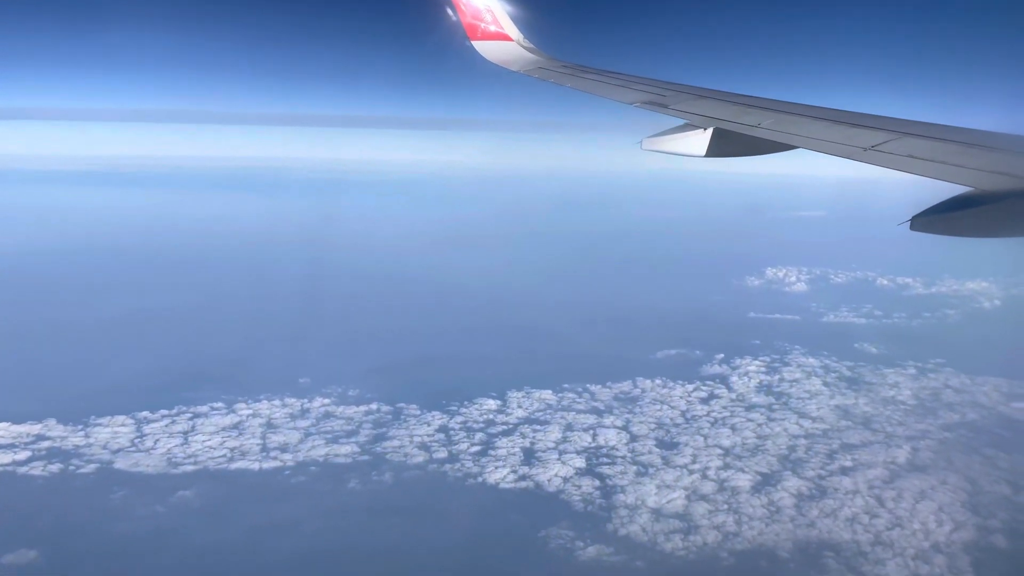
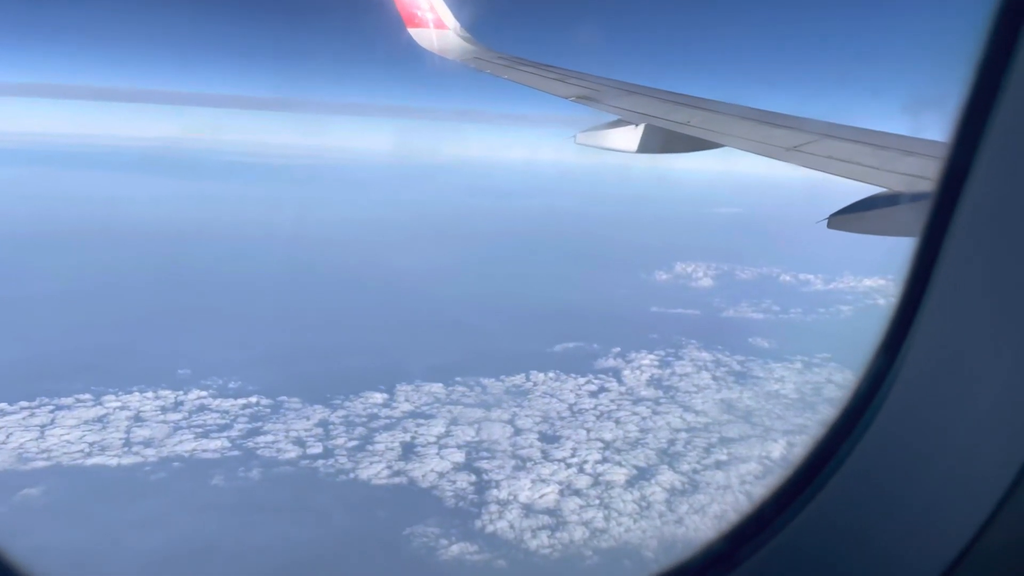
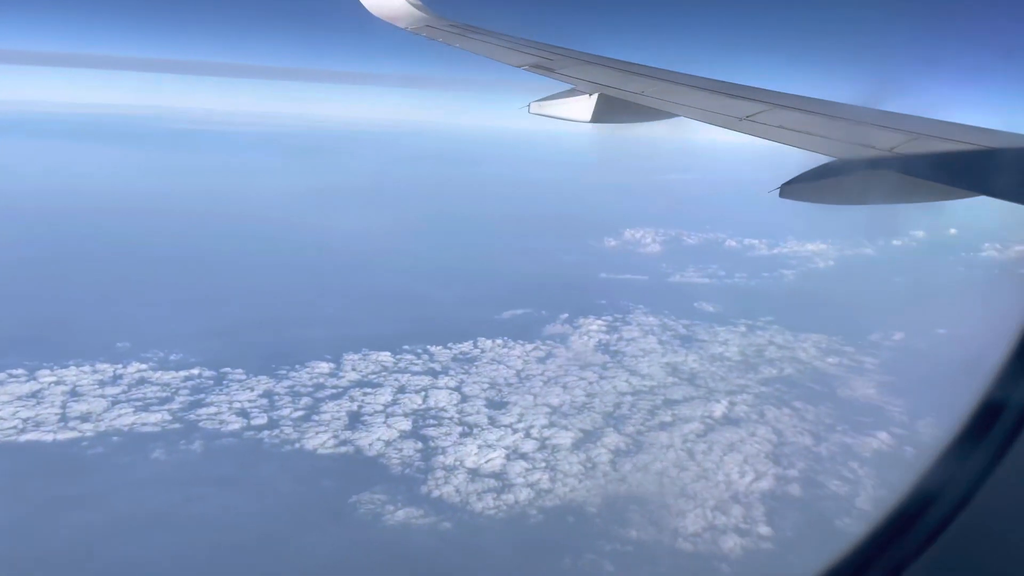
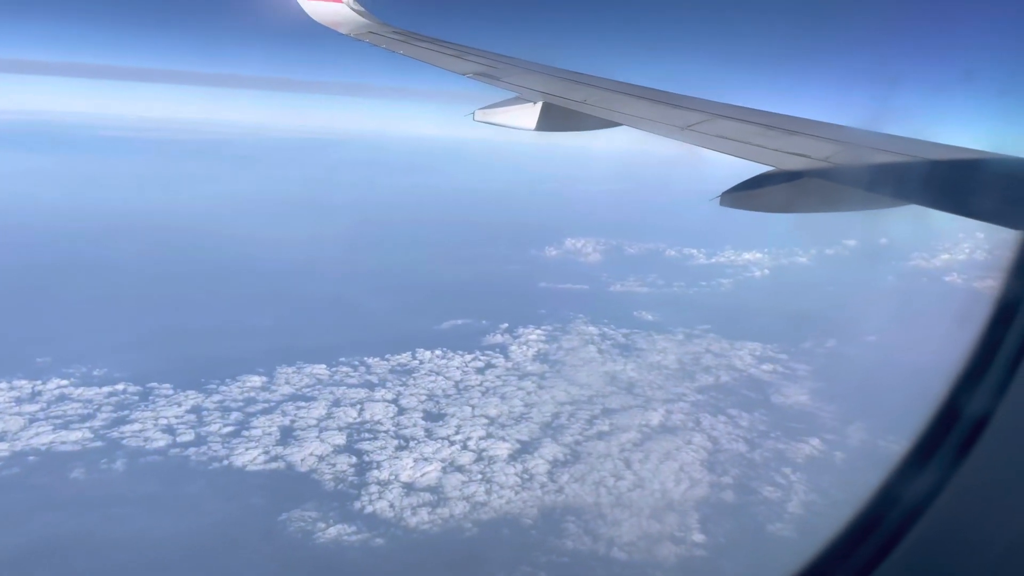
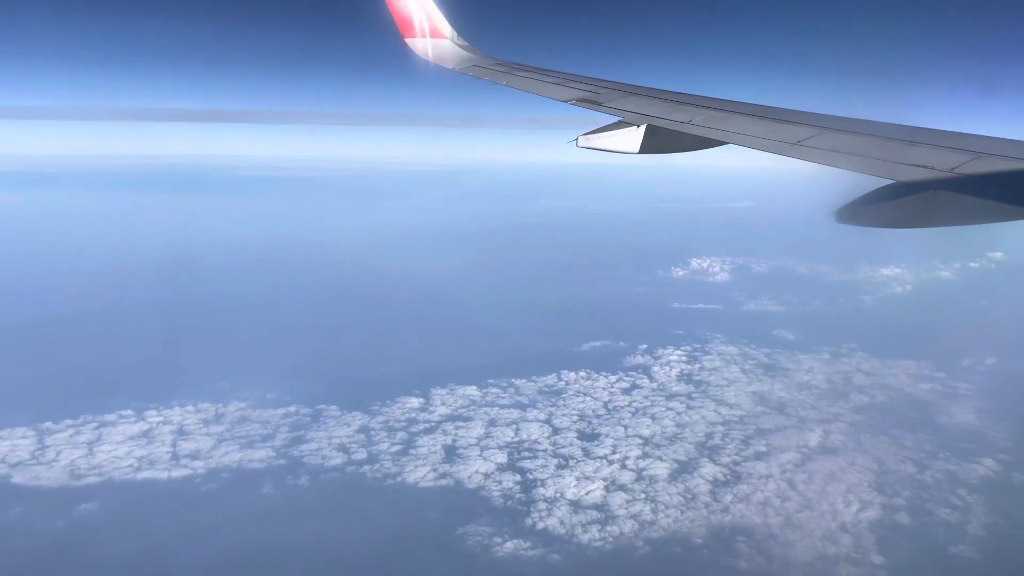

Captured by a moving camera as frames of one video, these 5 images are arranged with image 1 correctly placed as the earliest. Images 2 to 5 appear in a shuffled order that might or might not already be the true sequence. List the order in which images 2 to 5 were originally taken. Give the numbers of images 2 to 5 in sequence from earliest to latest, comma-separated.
5, 2, 3, 4
